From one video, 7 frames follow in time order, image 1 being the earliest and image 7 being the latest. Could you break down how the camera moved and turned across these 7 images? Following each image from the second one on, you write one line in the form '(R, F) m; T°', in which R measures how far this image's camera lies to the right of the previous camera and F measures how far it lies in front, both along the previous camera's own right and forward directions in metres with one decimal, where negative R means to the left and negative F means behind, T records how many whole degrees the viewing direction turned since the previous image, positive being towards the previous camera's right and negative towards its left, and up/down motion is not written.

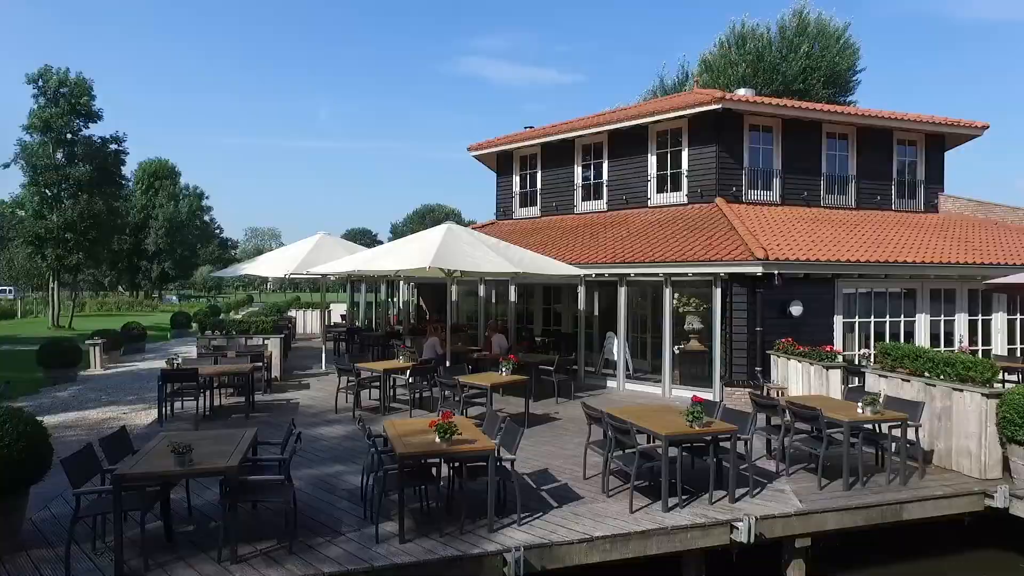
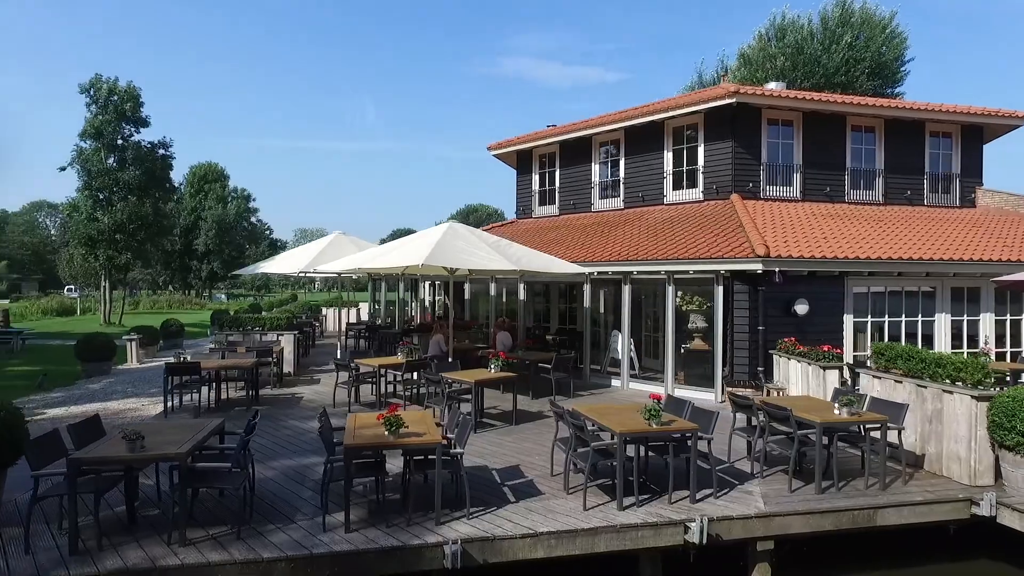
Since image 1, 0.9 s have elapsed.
(+0.9, 0.0) m; -4°
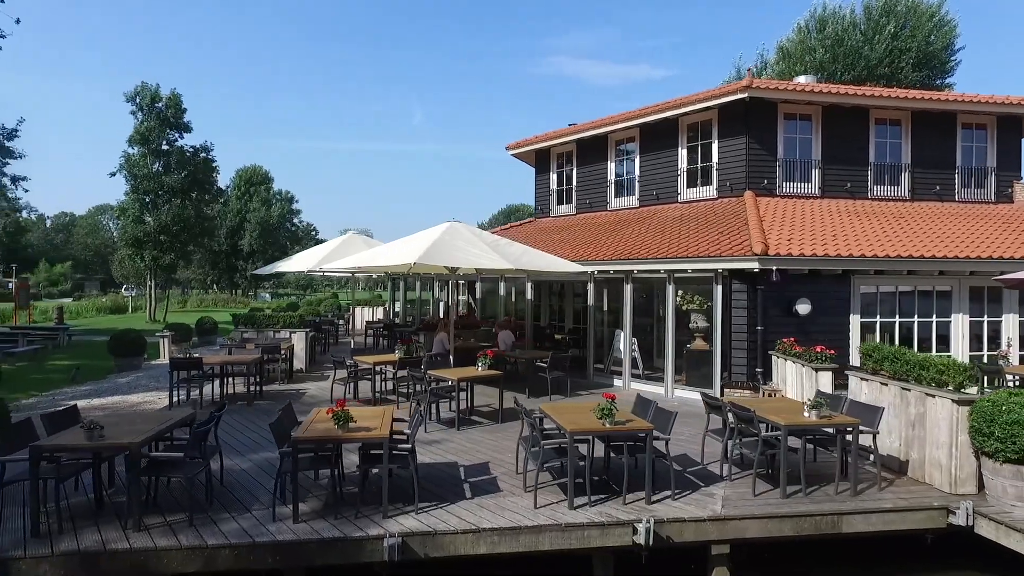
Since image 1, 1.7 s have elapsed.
(+0.9, 0.0) m; -4°
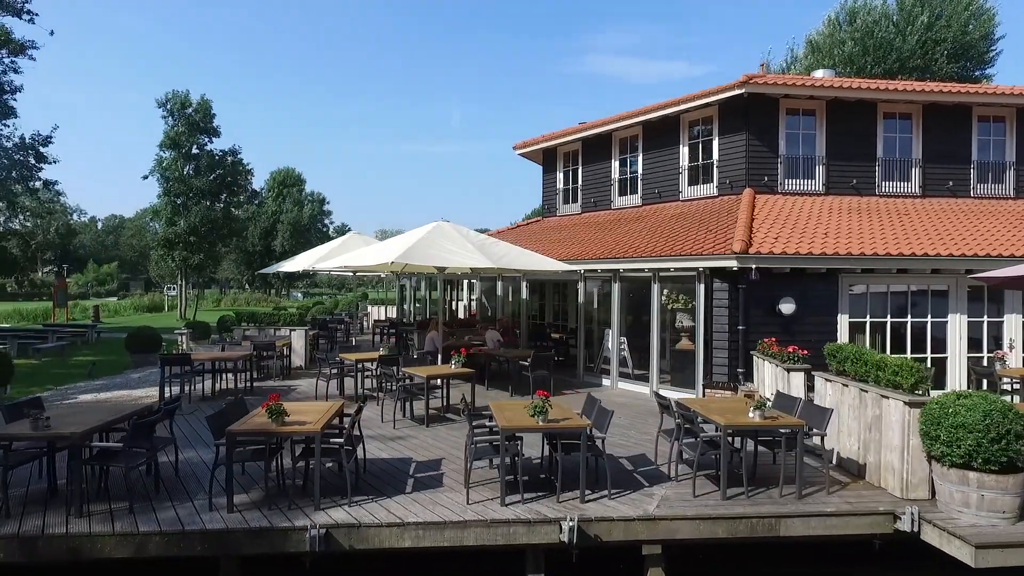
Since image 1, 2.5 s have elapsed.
(+1.0, 0.0) m; -3°
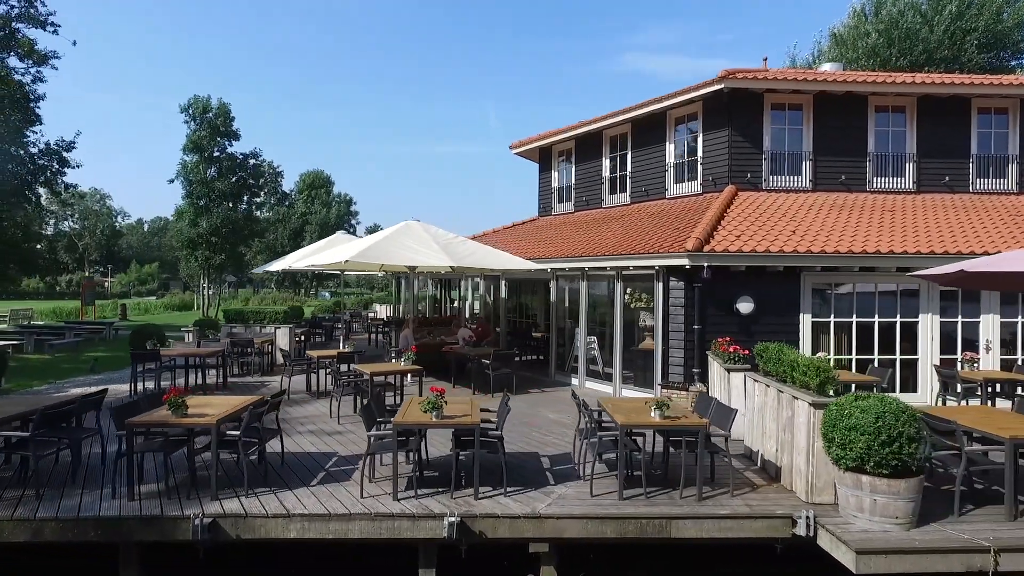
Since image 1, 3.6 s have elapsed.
(+1.4, 0.0) m; -3°
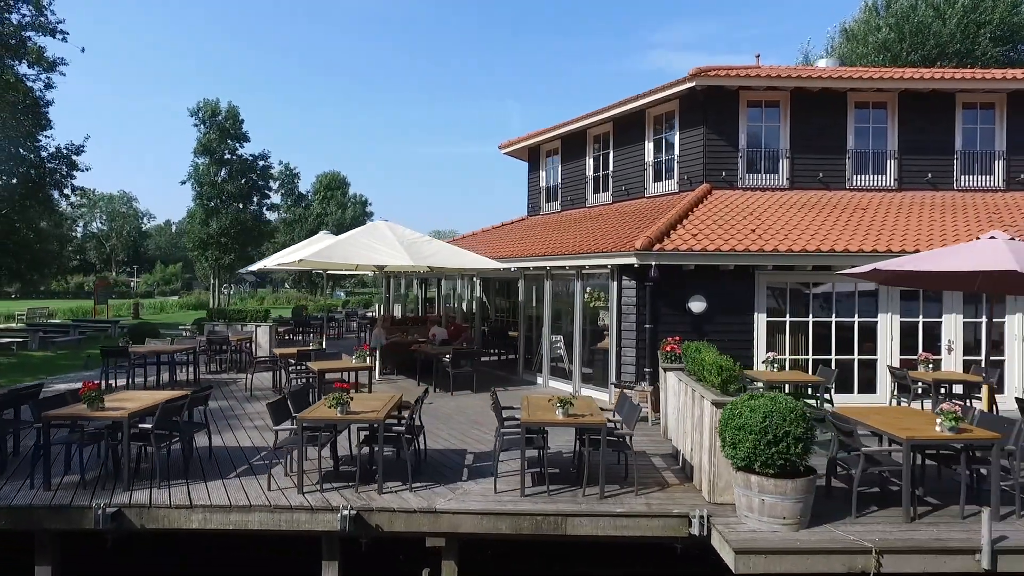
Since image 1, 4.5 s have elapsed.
(+1.2, 0.0) m; -2°
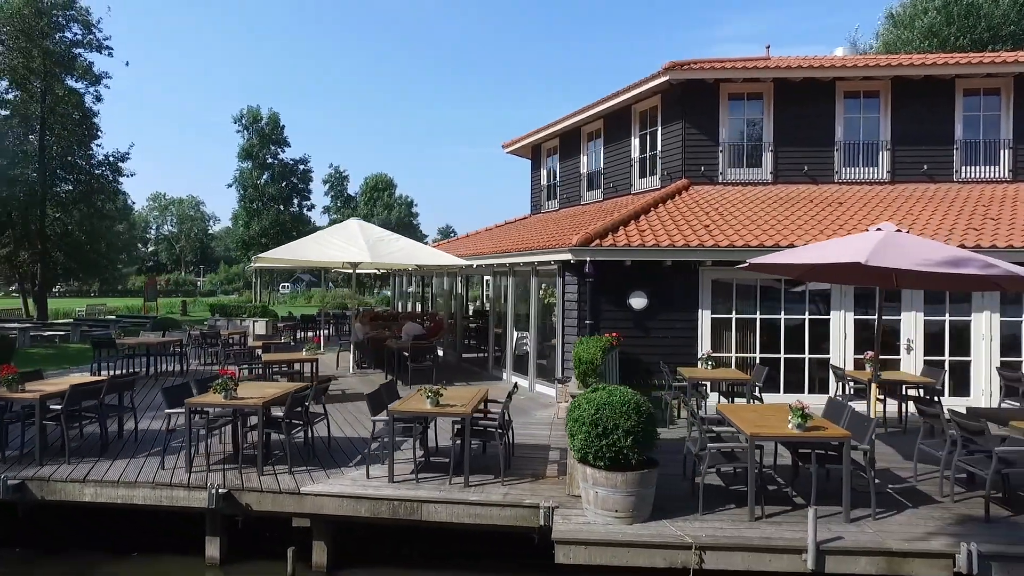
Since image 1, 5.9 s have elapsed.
(+2.0, -0.1) m; -6°
